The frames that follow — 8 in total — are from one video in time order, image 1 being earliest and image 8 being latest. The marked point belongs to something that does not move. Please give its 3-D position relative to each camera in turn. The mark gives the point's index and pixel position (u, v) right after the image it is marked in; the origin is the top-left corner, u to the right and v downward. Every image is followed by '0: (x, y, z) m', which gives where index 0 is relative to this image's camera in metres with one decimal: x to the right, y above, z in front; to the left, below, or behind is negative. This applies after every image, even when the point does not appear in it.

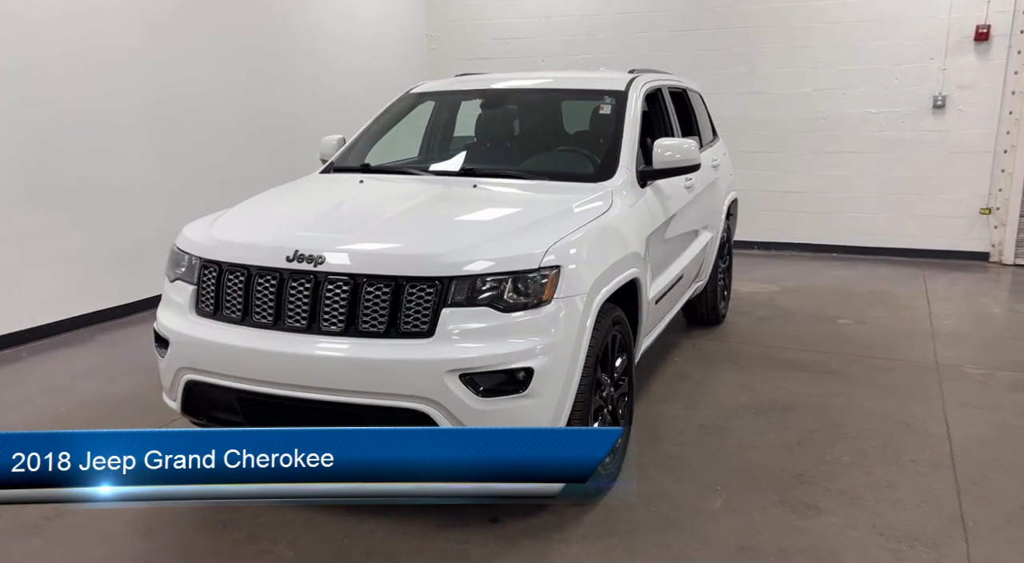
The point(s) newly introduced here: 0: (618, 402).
0: (+0.4, -0.5, +3.3) m
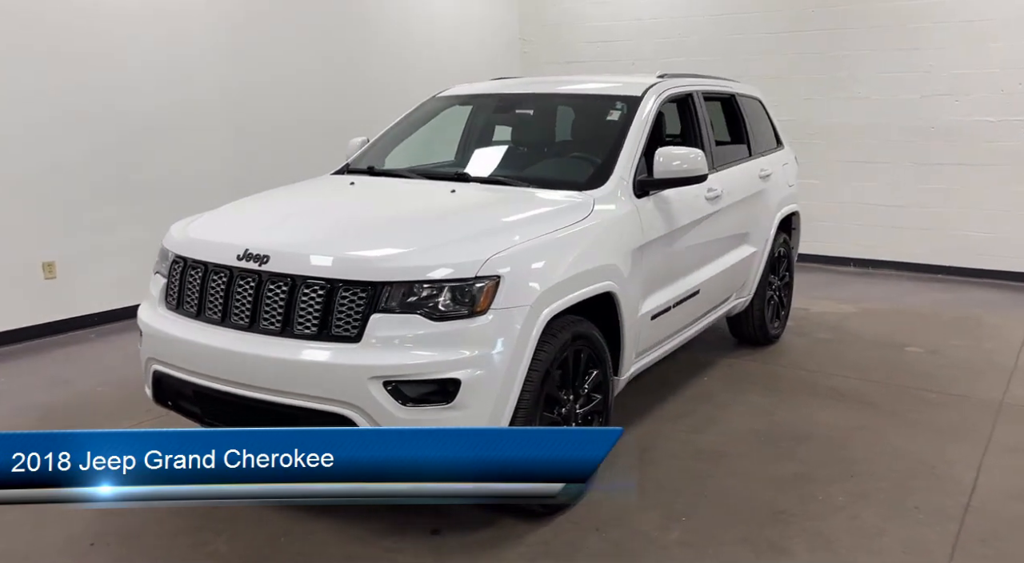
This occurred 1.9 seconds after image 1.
0: (+0.3, -0.5, +3.1) m
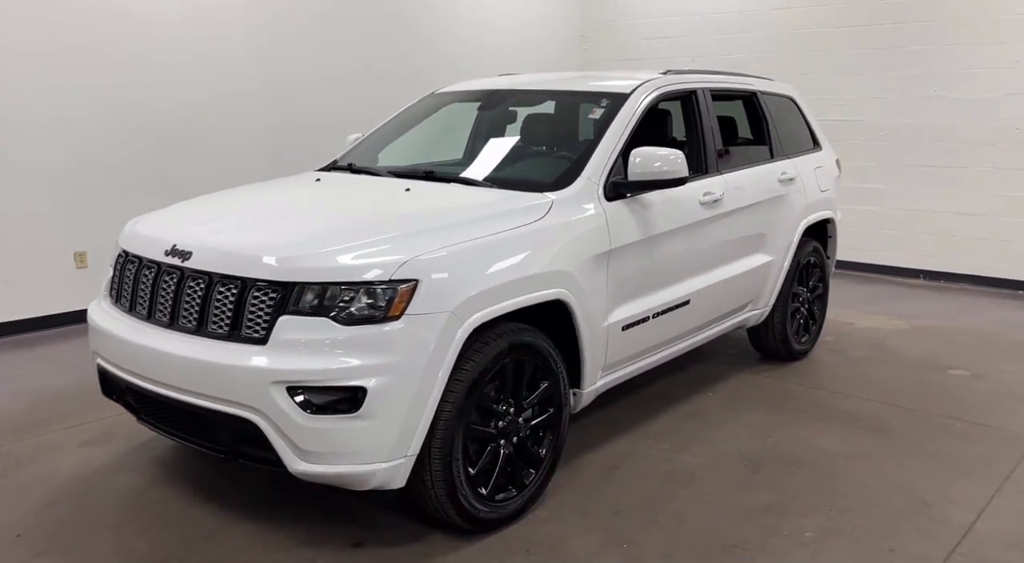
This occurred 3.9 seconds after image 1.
0: (+0.1, -0.5, +3.0) m
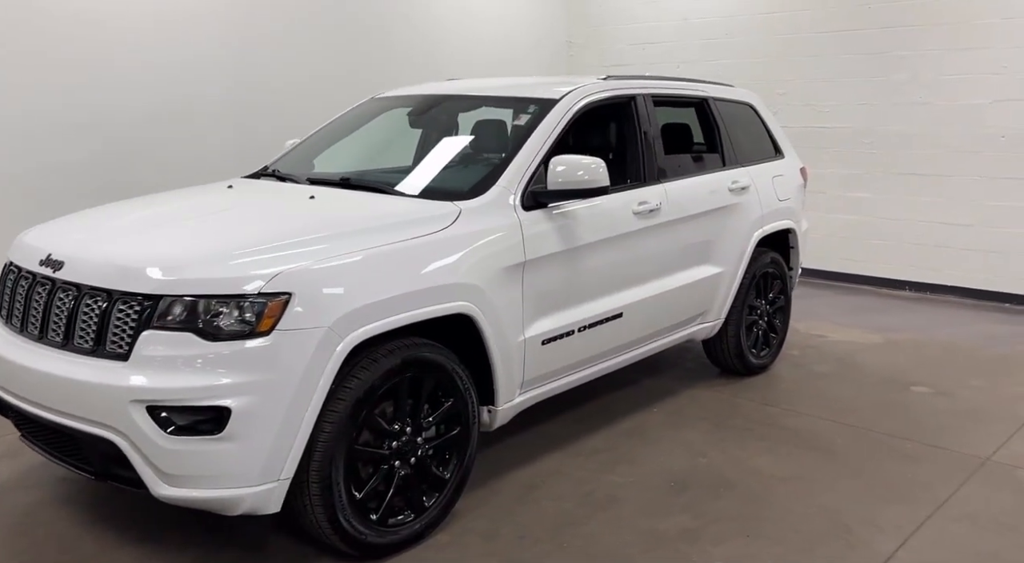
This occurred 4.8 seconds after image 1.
0: (-0.3, -0.6, +2.8) m
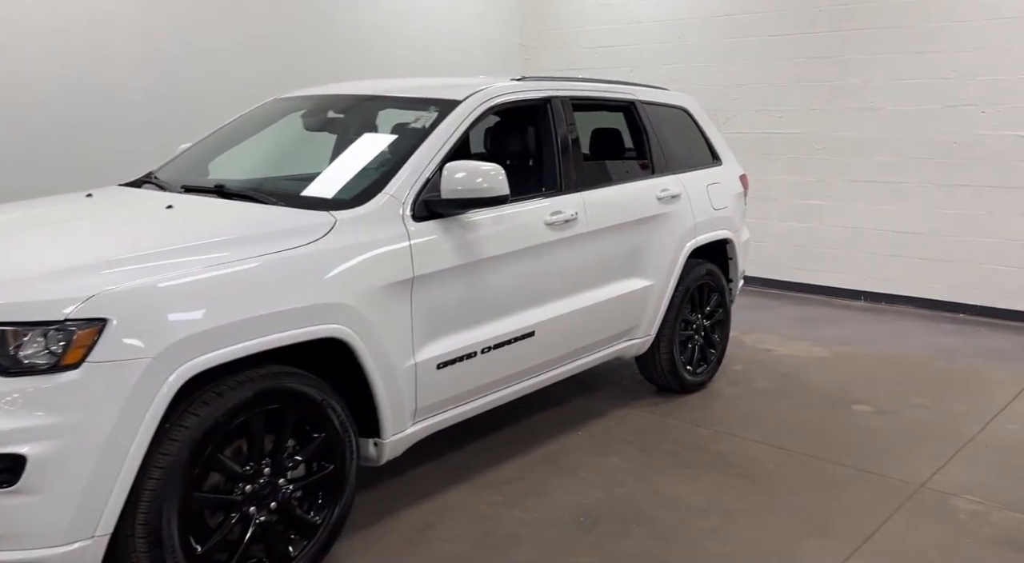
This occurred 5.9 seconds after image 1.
0: (-0.6, -0.6, +2.5) m
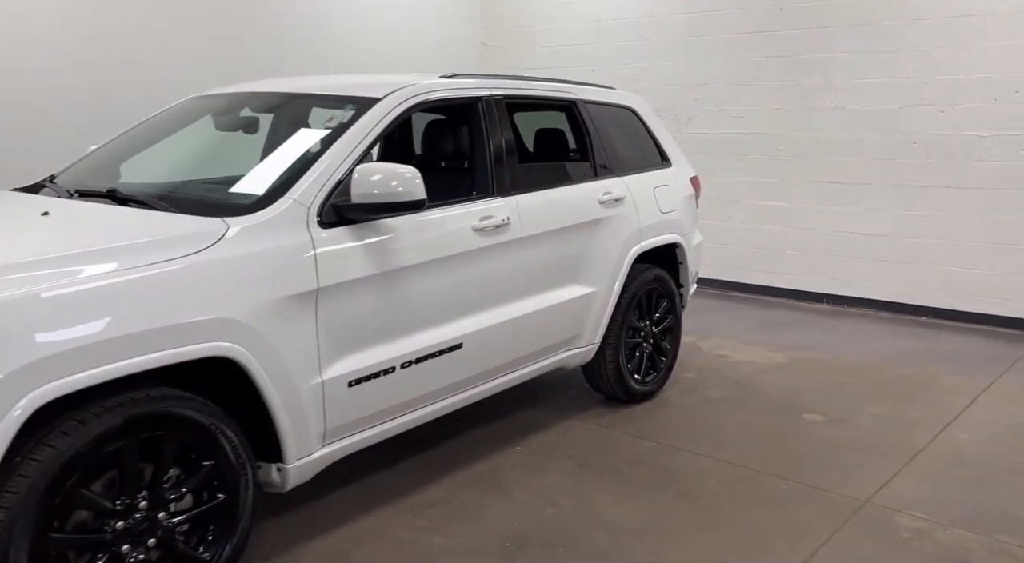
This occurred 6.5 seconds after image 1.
0: (-0.9, -0.7, +2.3) m
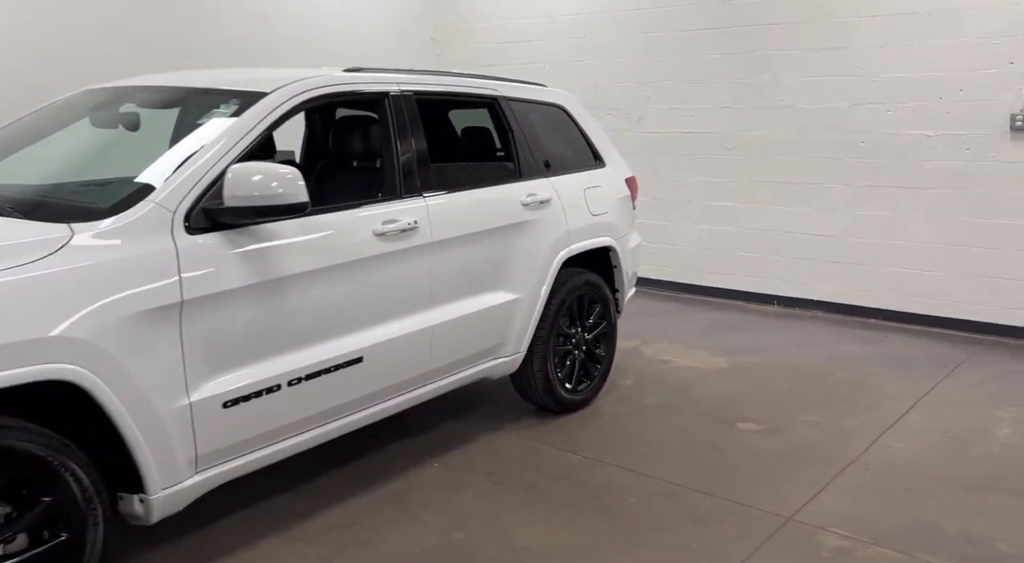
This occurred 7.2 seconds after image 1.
0: (-1.2, -0.7, +2.0) m
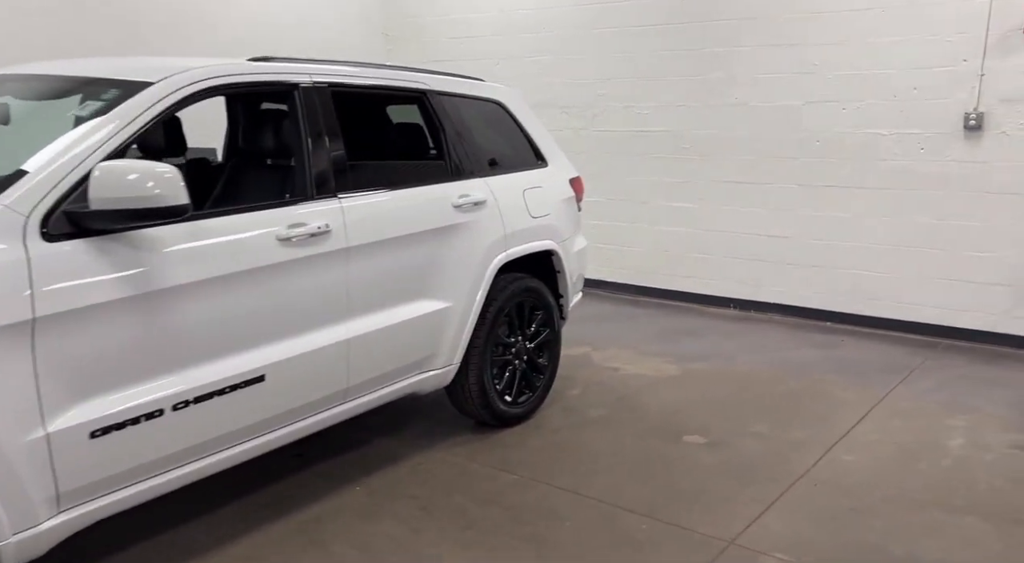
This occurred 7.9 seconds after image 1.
0: (-1.4, -0.8, +1.7) m
